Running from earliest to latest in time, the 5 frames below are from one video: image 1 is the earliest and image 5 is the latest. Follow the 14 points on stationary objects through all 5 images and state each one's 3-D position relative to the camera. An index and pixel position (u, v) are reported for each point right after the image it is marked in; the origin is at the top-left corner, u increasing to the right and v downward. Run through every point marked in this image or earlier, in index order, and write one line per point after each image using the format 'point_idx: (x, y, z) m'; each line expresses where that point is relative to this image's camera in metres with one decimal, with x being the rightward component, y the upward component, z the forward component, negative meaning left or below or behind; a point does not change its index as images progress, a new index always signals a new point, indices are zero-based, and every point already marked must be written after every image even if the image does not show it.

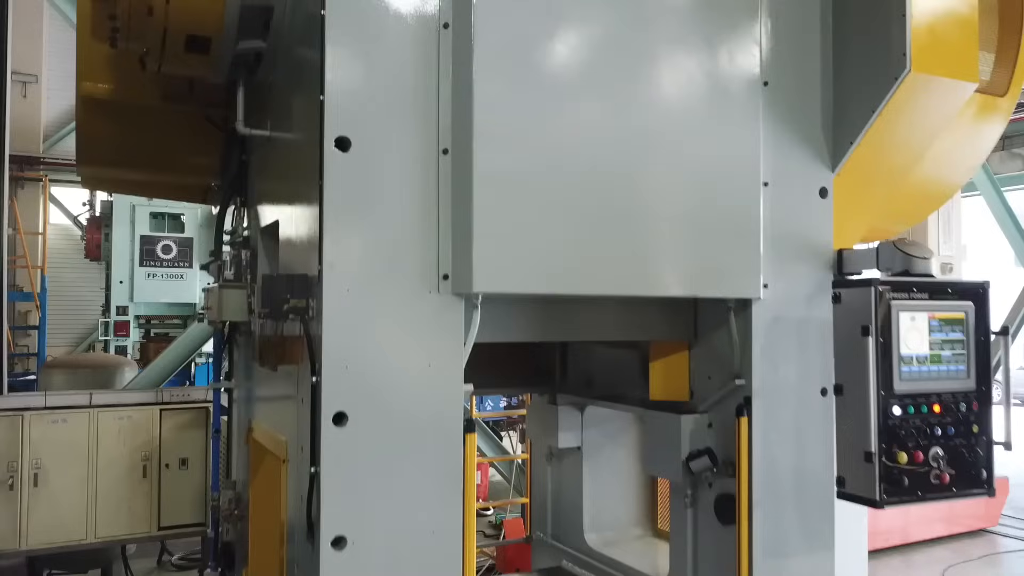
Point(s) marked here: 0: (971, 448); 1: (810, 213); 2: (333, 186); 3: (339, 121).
0: (+1.1, -0.4, +1.6) m
1: (+0.8, +0.2, +1.8) m
2: (-0.3, +0.2, +1.3) m
3: (-0.3, +0.3, +1.3) m
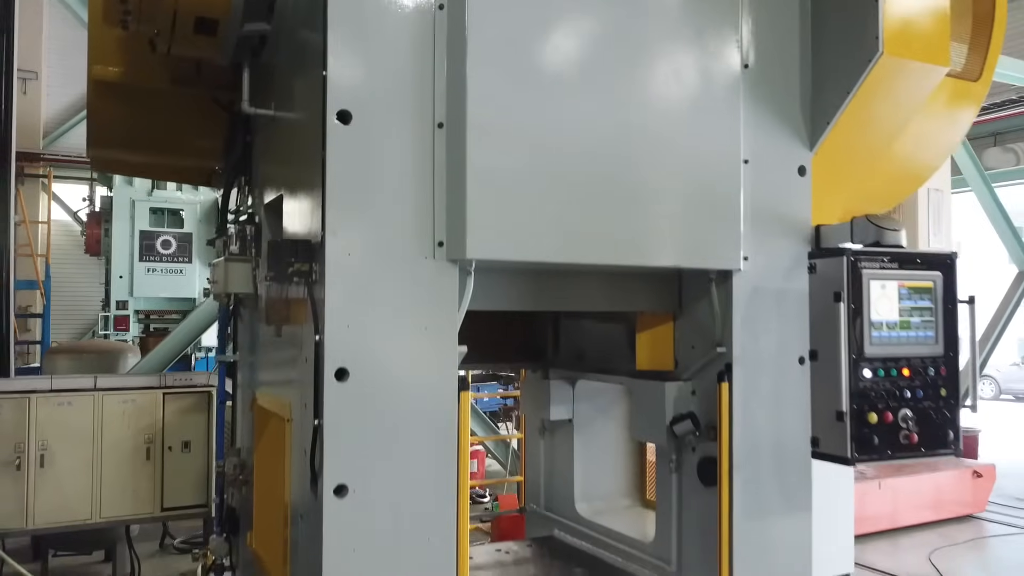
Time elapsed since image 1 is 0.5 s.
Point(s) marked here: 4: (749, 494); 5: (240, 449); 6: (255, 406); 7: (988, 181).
0: (+1.1, -0.3, +1.7) m
1: (+0.8, +0.3, +1.8) m
2: (-0.4, +0.3, +1.4) m
3: (-0.3, +0.4, +1.4) m
4: (+0.6, -0.5, +1.7) m
5: (-0.9, -0.5, +2.1) m
6: (-0.7, -0.3, +1.9) m
7: (+5.3, +1.1, +7.4) m
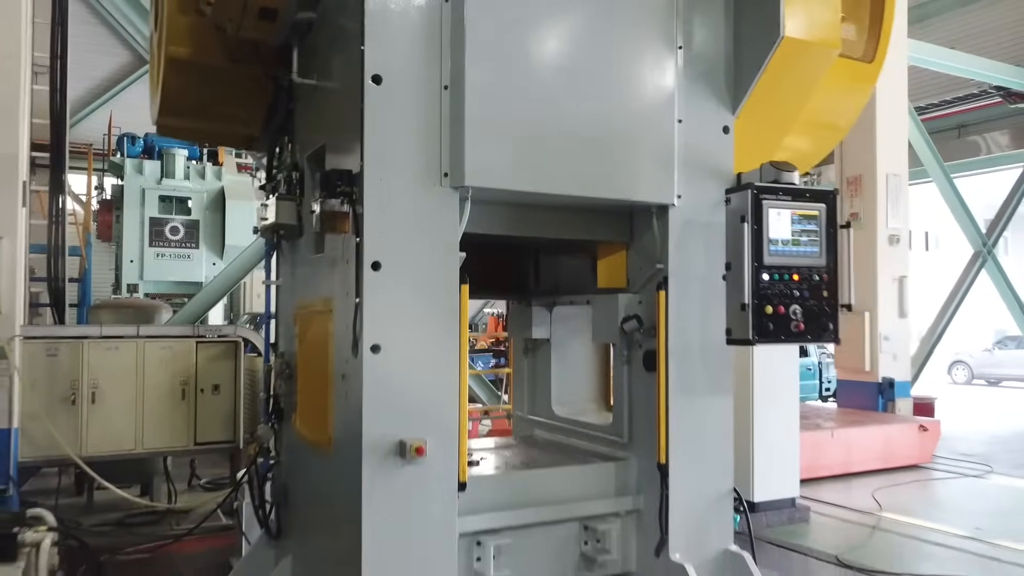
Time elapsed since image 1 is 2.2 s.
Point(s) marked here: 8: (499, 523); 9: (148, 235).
0: (+1.0, -0.1, +2.2) m
1: (+0.7, +0.5, +2.4) m
2: (-0.4, +0.5, +1.9) m
3: (-0.4, +0.6, +1.9) m
4: (+0.6, -0.3, +2.3) m
5: (-0.9, -0.3, +2.6) m
6: (-0.8, -0.1, +2.5) m
7: (+5.2, +1.4, +8.0) m
8: (0.0, -0.7, +2.1) m
9: (-4.5, +0.7, +8.3) m
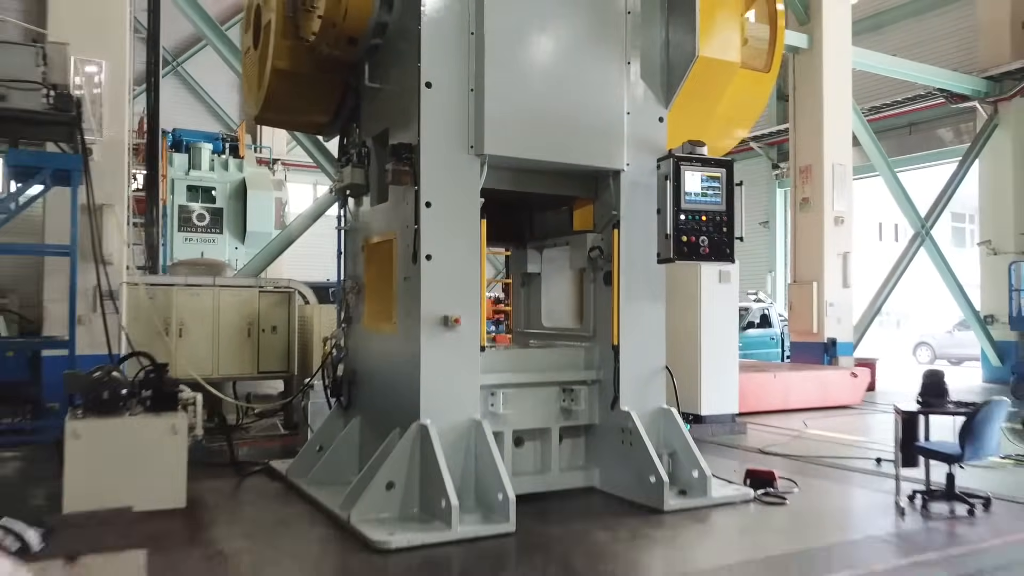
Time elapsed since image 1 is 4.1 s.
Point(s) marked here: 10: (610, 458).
0: (+1.0, +0.2, +3.3) m
1: (+0.7, +0.8, +3.5) m
2: (-0.4, +0.8, +2.9) m
3: (-0.4, +0.9, +2.9) m
4: (+0.6, 0.0, +3.3) m
5: (-0.9, +0.1, +3.7) m
6: (-0.8, +0.2, +3.5) m
7: (+5.2, +1.7, +9.1) m
8: (0.0, -0.4, +3.2) m
9: (-4.6, +1.0, +9.3) m
10: (+0.5, -0.9, +3.4) m
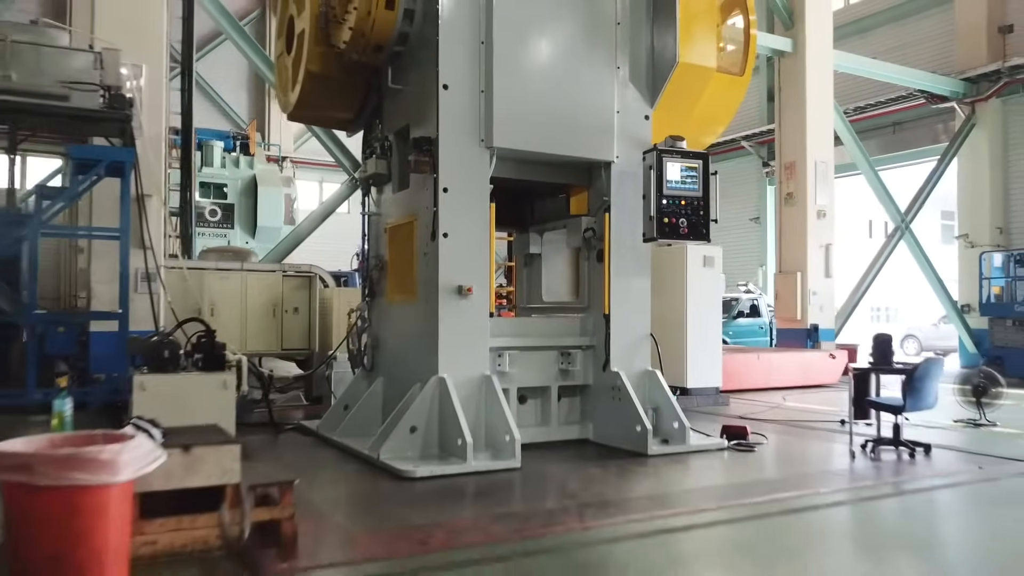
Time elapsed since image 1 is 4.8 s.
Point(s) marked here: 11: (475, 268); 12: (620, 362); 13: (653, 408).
0: (+1.1, +0.4, +3.8) m
1: (+0.8, +1.0, +3.9) m
2: (-0.4, +1.0, +3.4) m
3: (-0.3, +1.1, +3.4) m
4: (+0.6, +0.2, +3.8) m
5: (-0.9, +0.2, +4.2) m
6: (-0.8, +0.4, +4.0) m
7: (+5.2, +1.8, +9.6) m
8: (0.0, -0.3, +3.7) m
9: (-4.6, +1.1, +9.8) m
10: (+0.5, -0.7, +3.9) m
11: (-0.2, +0.1, +3.5) m
12: (+0.6, -0.4, +3.8) m
13: (+0.8, -0.7, +3.9) m
